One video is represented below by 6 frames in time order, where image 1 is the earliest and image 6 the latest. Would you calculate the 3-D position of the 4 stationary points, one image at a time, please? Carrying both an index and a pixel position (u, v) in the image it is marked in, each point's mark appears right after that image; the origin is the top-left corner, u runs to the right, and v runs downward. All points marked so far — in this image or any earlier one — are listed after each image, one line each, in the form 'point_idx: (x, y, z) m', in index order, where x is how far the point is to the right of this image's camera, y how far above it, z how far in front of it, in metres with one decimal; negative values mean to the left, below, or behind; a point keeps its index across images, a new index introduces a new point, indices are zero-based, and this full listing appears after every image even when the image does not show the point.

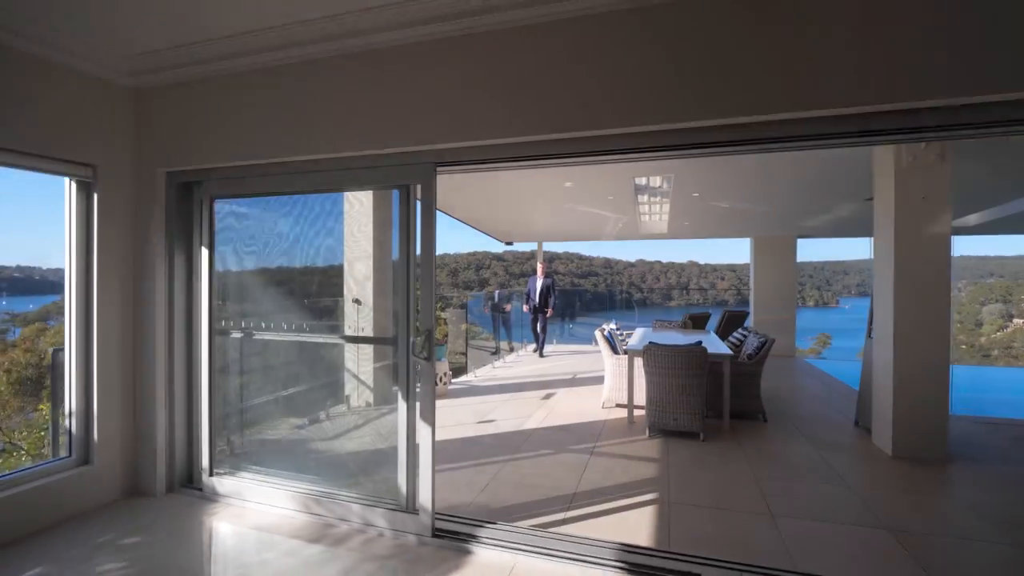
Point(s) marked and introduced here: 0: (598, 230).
0: (+1.4, +0.9, +8.0) m
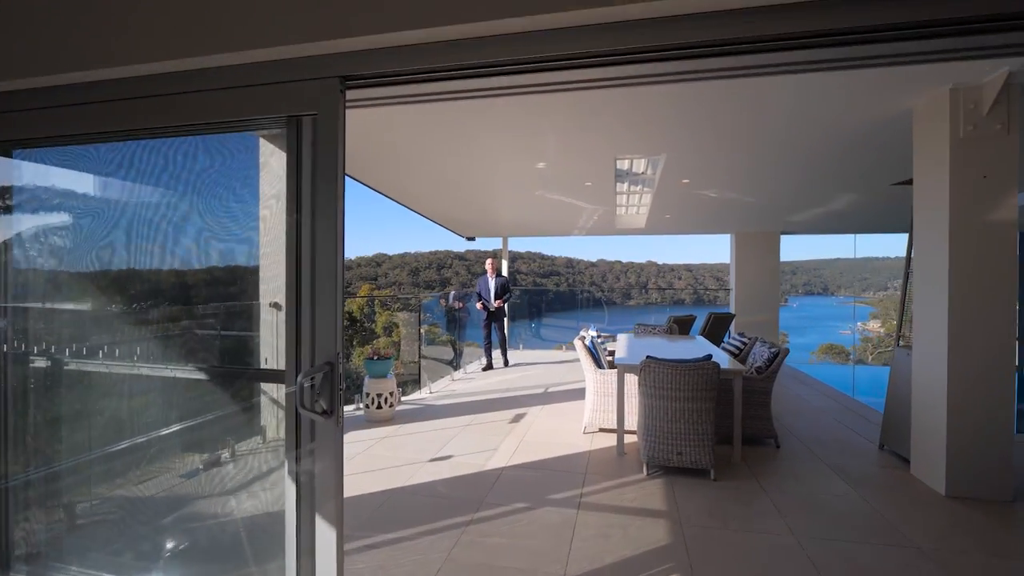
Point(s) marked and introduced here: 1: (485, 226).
0: (+0.9, +0.9, +7.2) m
1: (-0.4, +1.0, +7.8) m
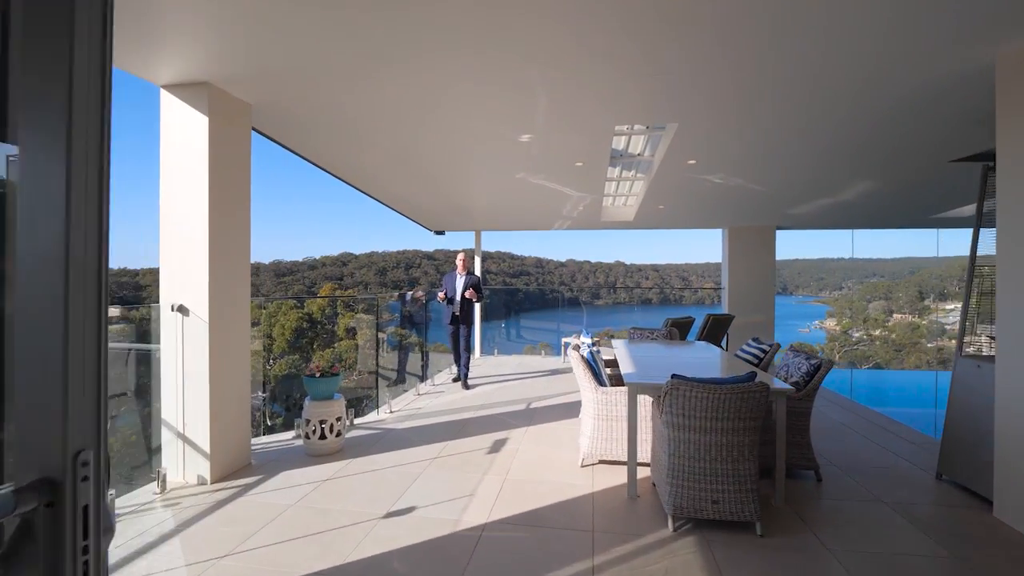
0: (+0.5, +1.0, +6.4) m
1: (-0.7, +1.0, +7.0) m
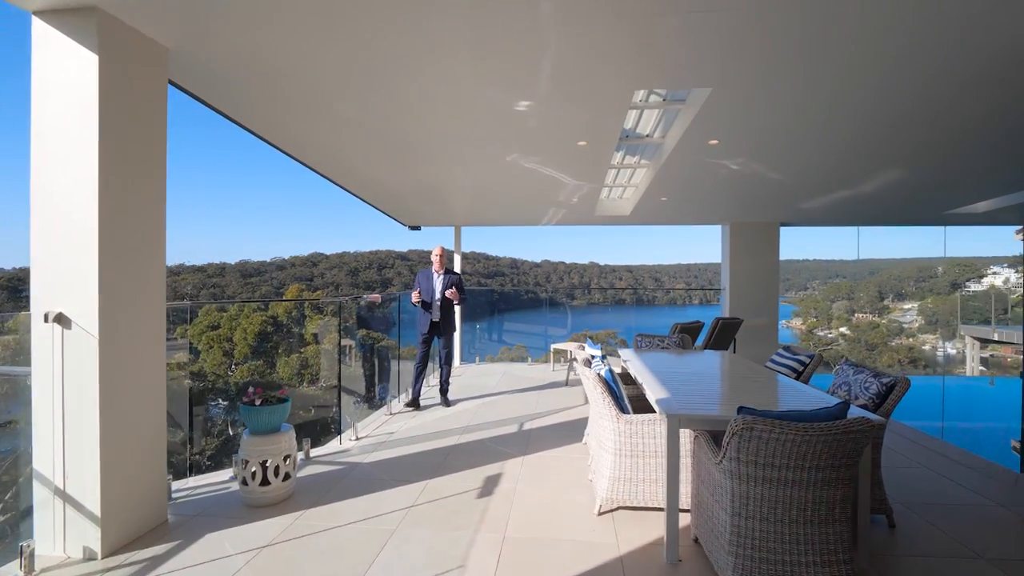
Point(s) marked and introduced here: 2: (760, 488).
0: (+0.4, +0.9, +5.8) m
1: (-1.0, +1.0, +6.3) m
2: (+0.9, -0.7, +1.8) m
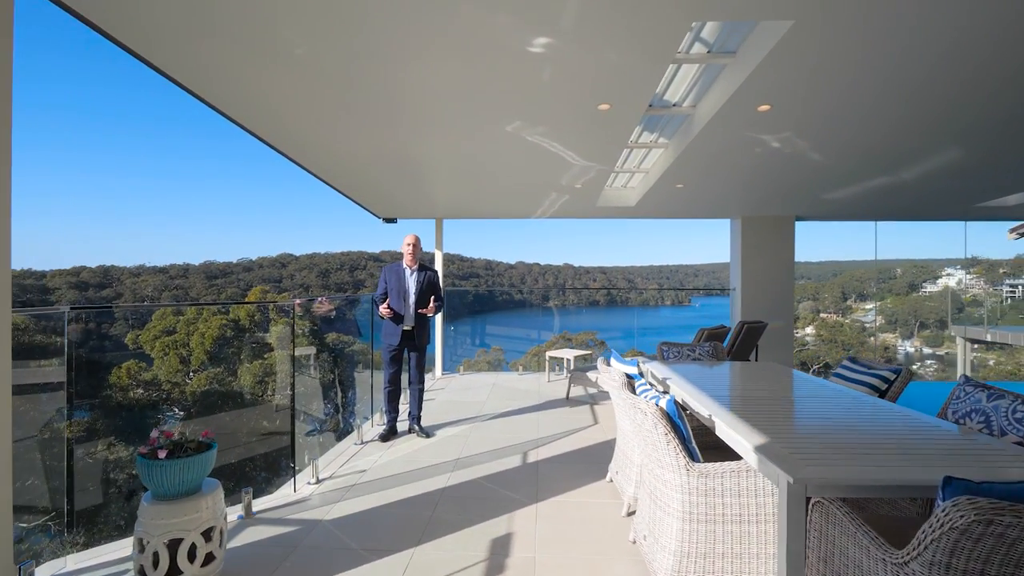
0: (+0.3, +0.9, +5.0) m
1: (-1.1, +1.0, +5.5) m
2: (+1.0, -0.7, +1.1) m
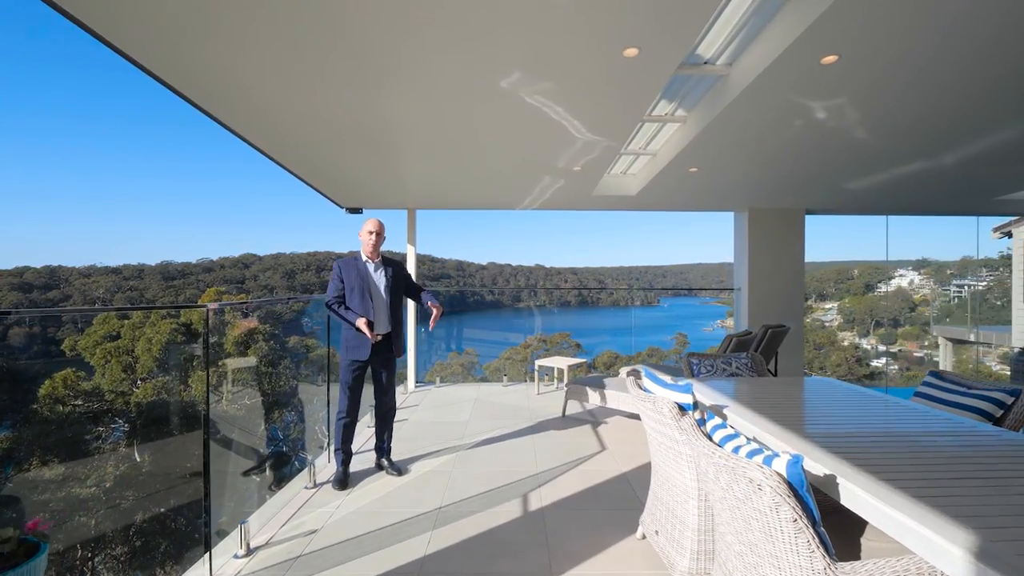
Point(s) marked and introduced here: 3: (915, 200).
0: (+0.2, +0.9, +4.4) m
1: (-1.2, +1.0, +4.7) m
2: (+1.1, -0.7, +0.5) m
3: (+4.2, +0.9, +5.2) m
